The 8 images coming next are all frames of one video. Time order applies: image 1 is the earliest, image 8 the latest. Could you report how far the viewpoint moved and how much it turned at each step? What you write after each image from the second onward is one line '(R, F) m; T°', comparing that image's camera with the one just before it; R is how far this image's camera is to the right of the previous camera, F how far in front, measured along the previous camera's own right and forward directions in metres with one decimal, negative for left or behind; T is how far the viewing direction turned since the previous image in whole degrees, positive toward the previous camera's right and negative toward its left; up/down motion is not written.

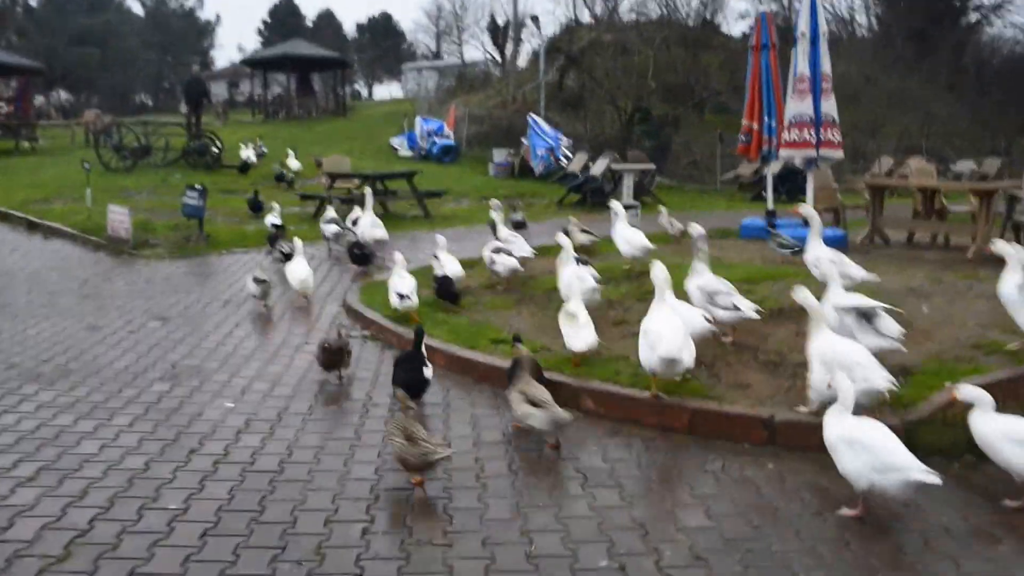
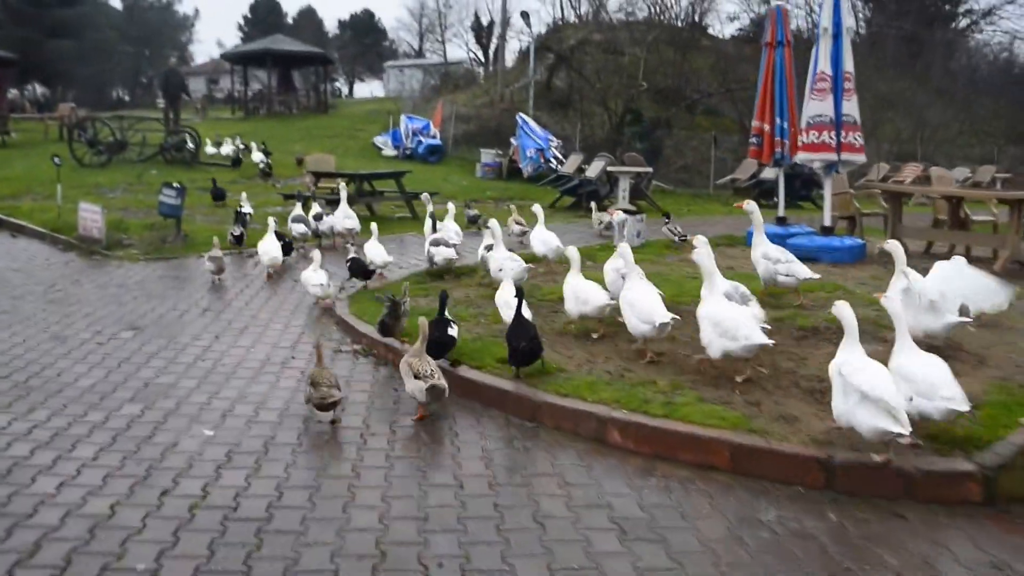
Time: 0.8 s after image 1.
(-0.2, +0.7) m; +1°
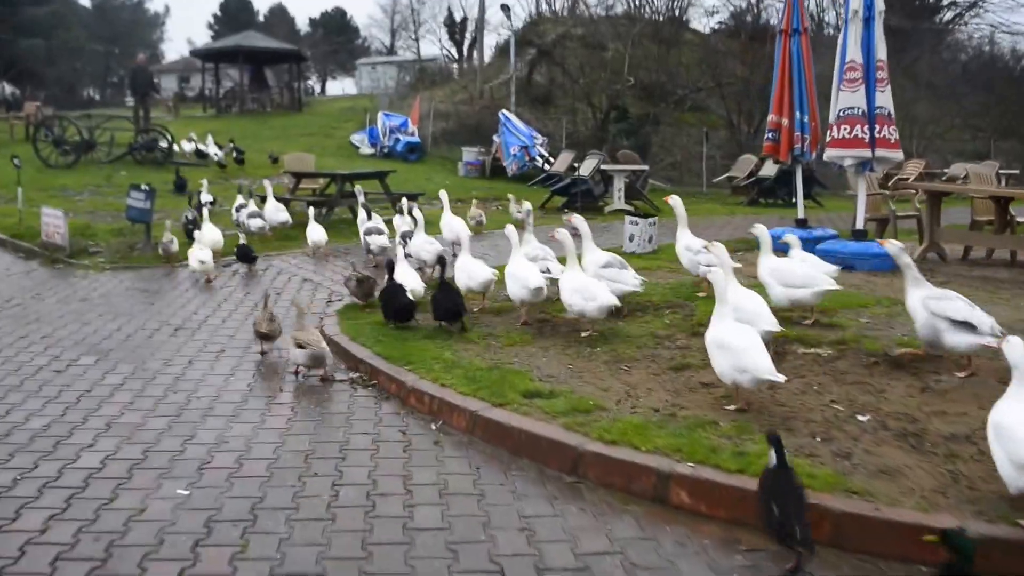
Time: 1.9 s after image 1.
(-0.3, +1.0) m; +1°
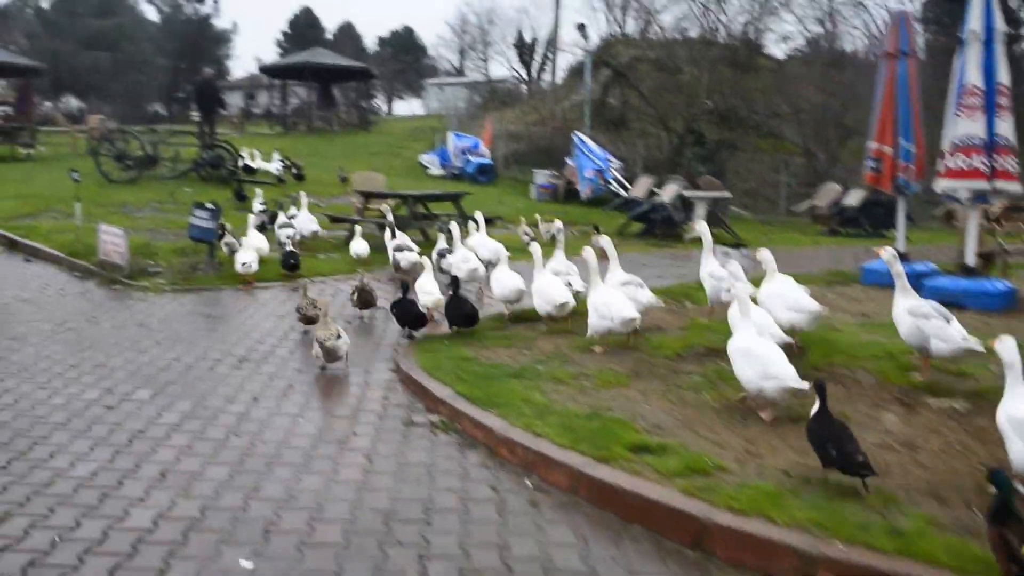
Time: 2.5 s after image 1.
(-0.2, +0.7) m; -3°
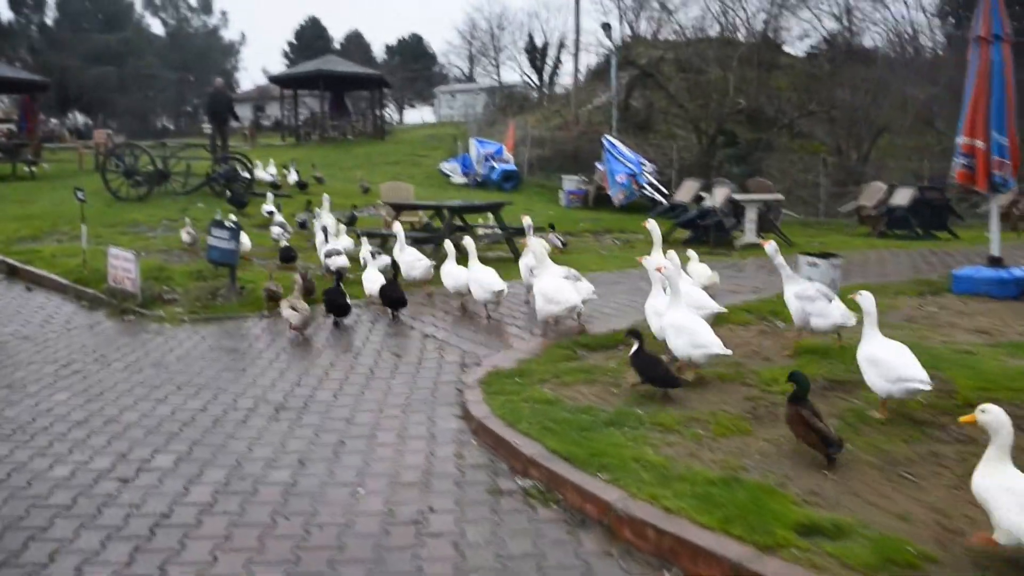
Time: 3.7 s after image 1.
(-0.4, +1.2) m; -1°
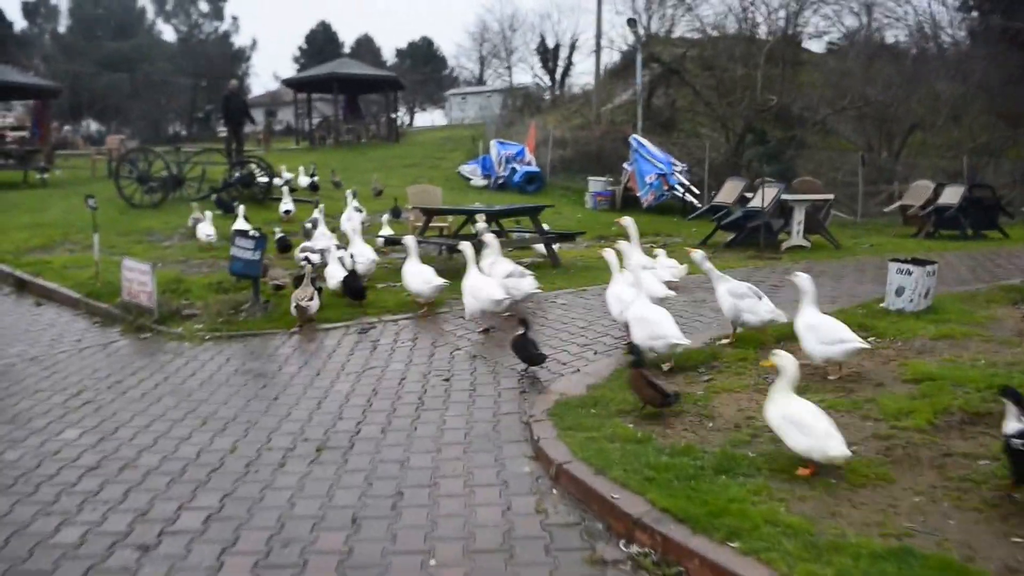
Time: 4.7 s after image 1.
(-0.3, +0.9) m; -1°
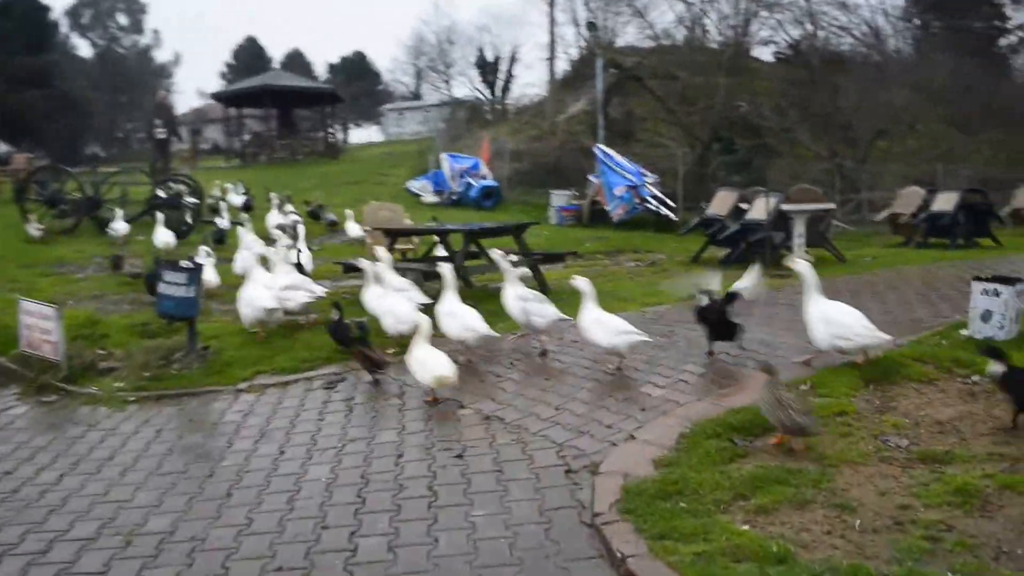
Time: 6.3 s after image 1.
(-0.4, +1.7) m; +3°
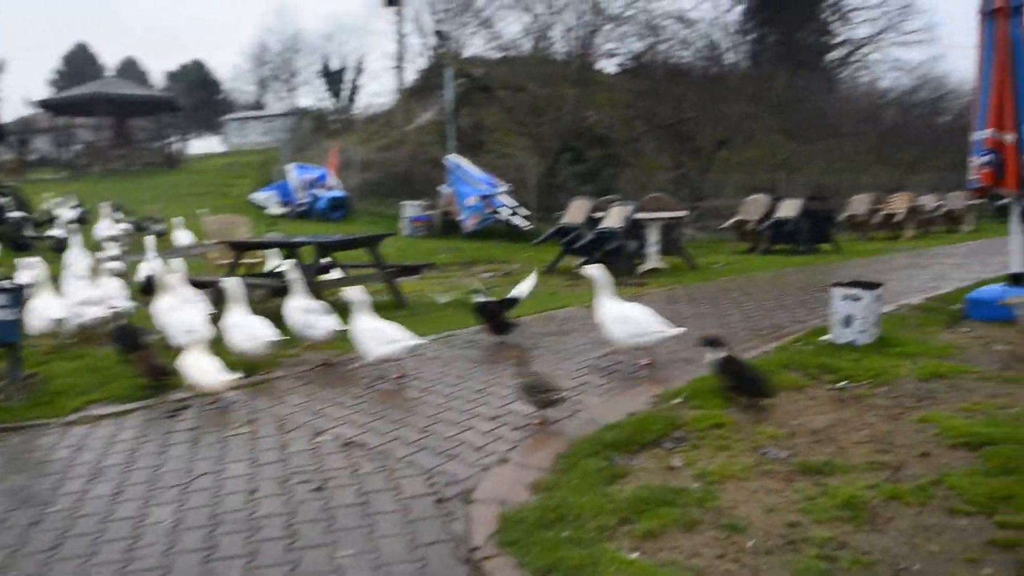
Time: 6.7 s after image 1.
(-0.1, +0.3) m; +8°
